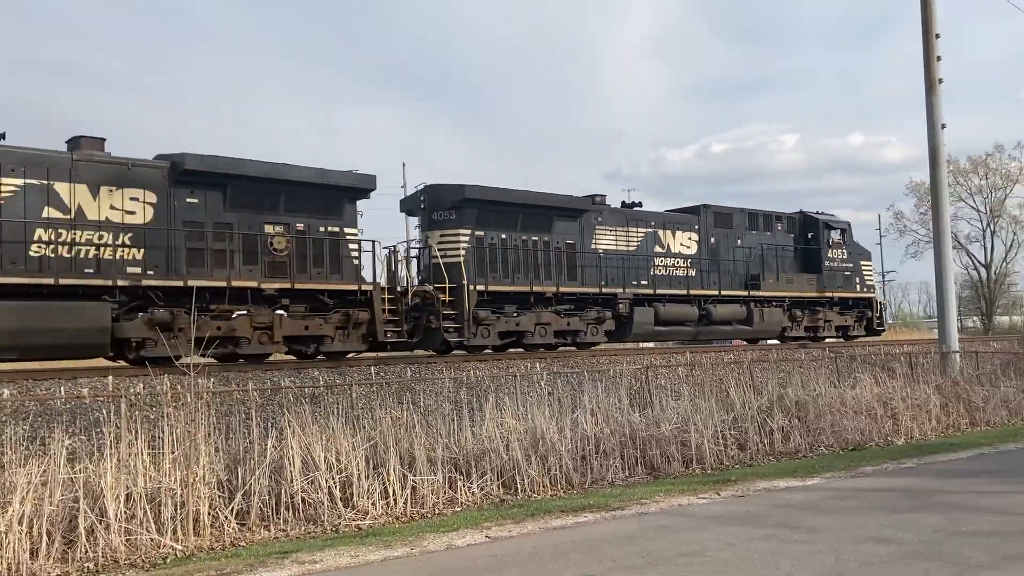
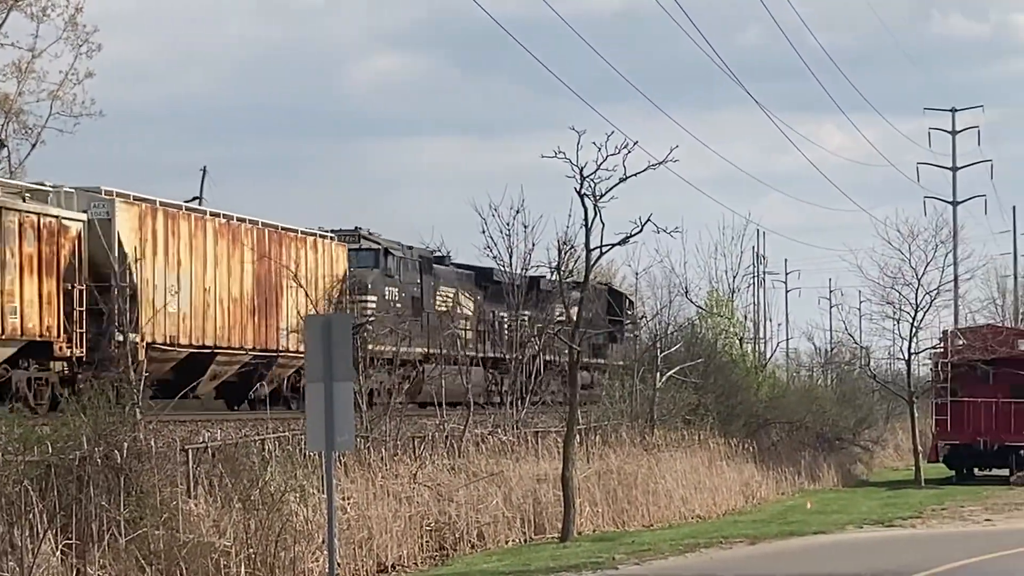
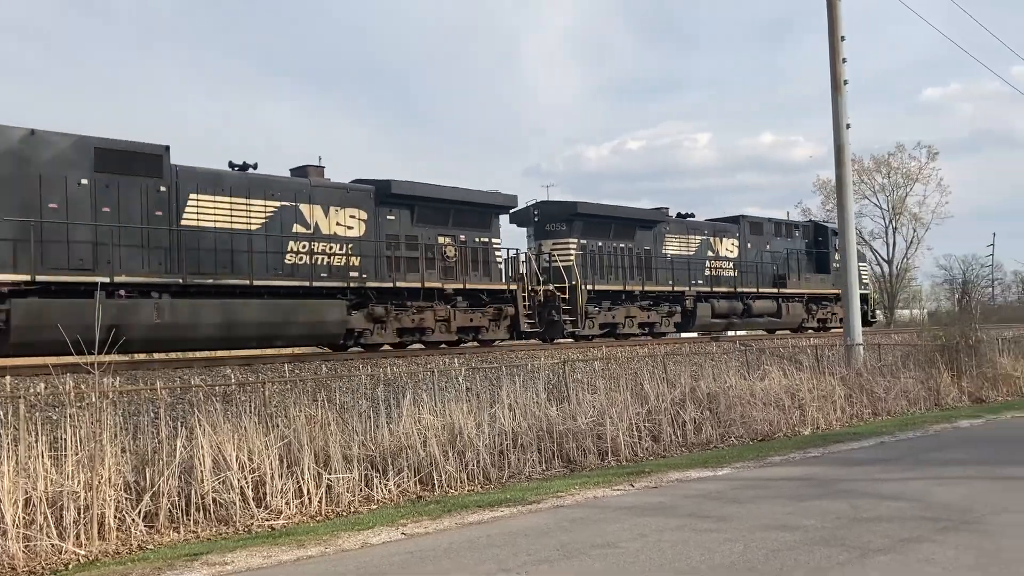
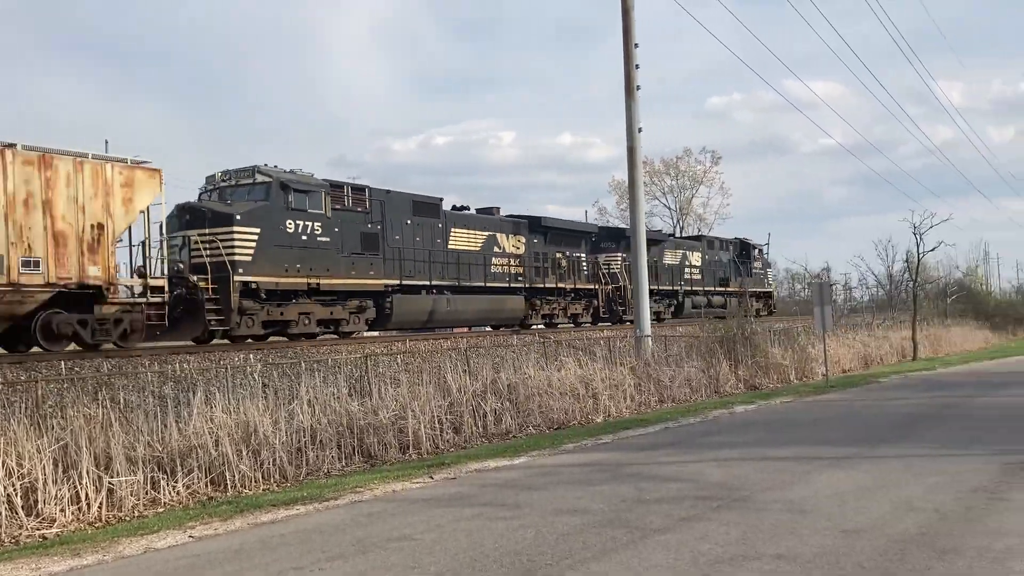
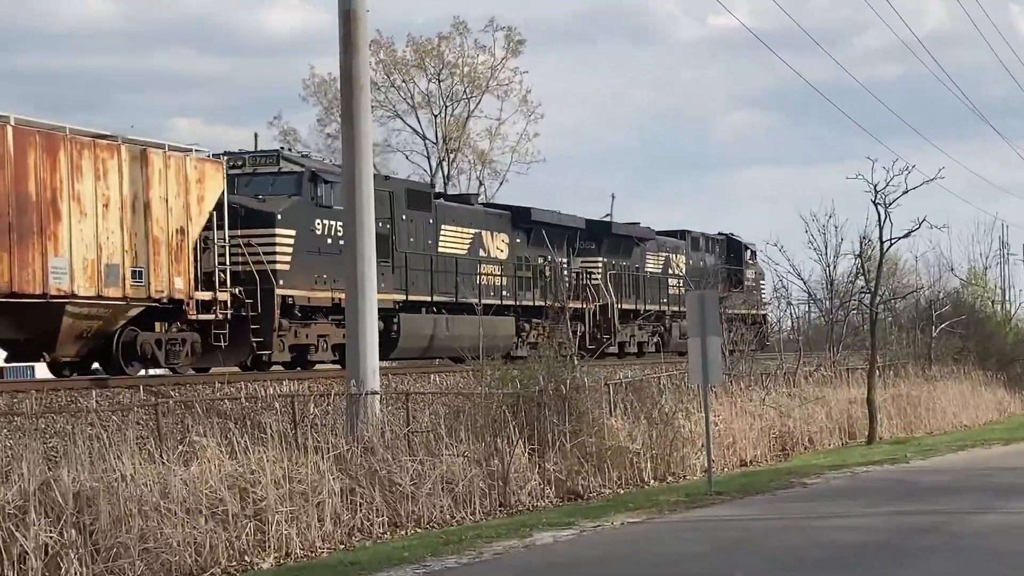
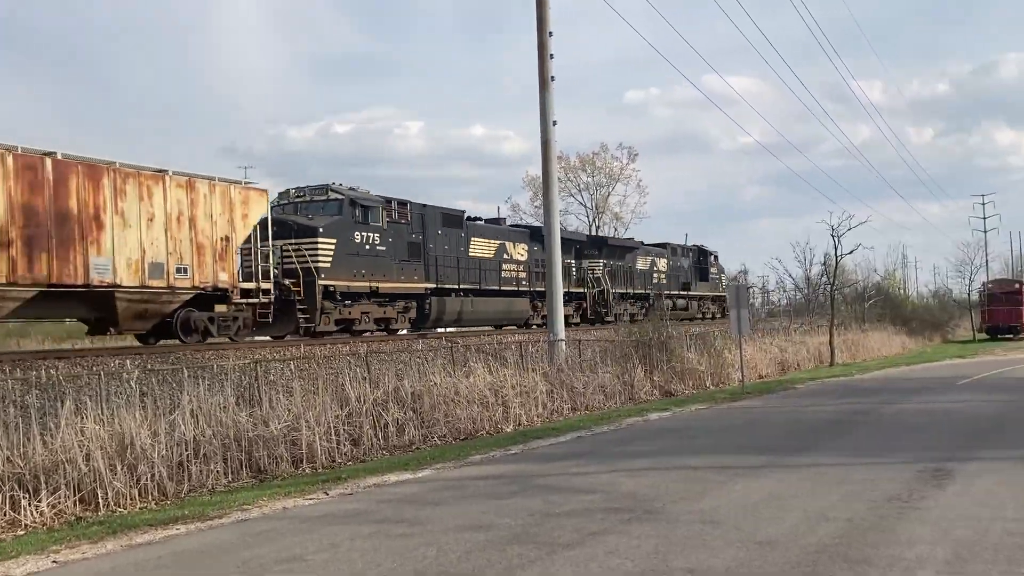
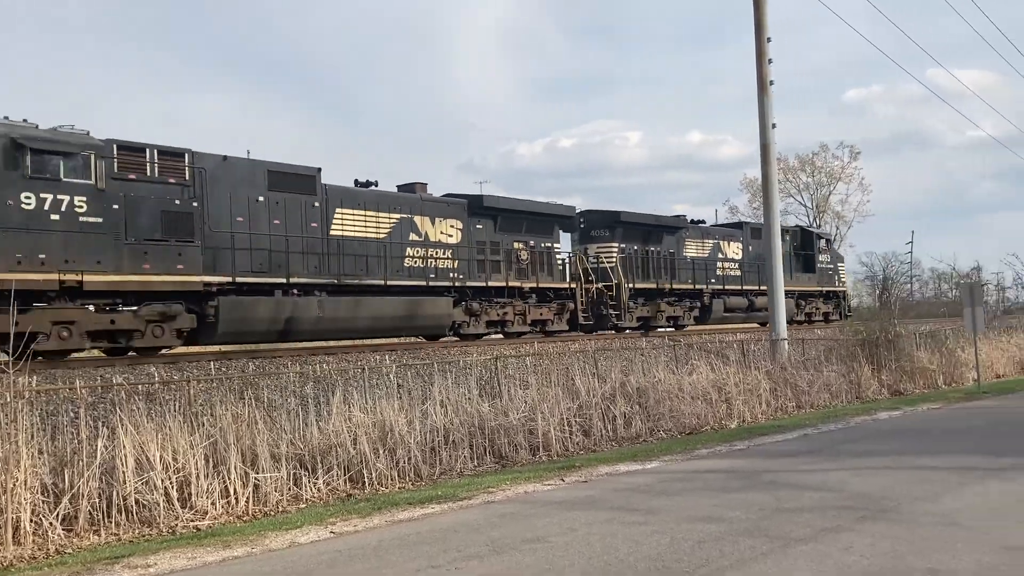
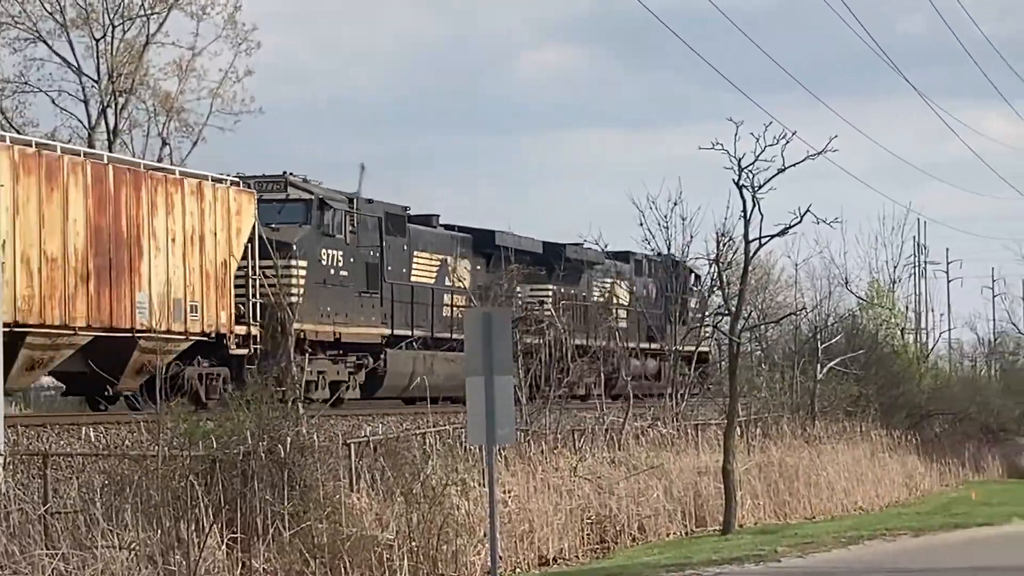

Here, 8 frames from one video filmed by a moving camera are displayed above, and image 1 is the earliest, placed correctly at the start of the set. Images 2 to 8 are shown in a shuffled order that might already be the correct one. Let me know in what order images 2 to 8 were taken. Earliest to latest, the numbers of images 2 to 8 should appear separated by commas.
3, 7, 4, 6, 5, 8, 2
